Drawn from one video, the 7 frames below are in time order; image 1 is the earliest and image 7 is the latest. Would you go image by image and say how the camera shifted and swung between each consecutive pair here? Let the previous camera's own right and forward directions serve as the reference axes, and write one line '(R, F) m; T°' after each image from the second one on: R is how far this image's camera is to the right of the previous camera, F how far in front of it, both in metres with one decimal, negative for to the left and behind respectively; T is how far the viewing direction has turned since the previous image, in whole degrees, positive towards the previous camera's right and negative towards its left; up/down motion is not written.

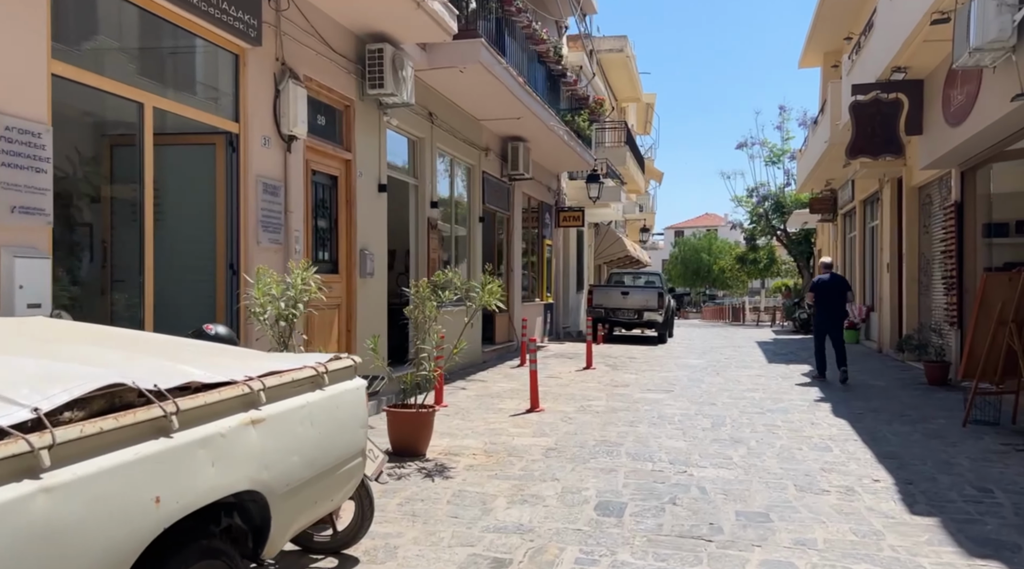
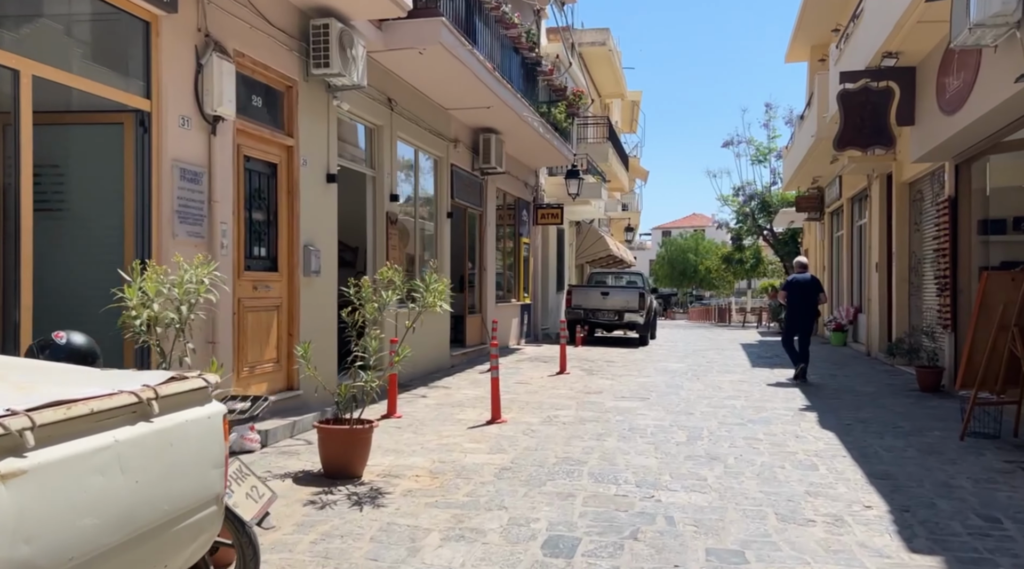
(+0.3, +0.8) m; +1°
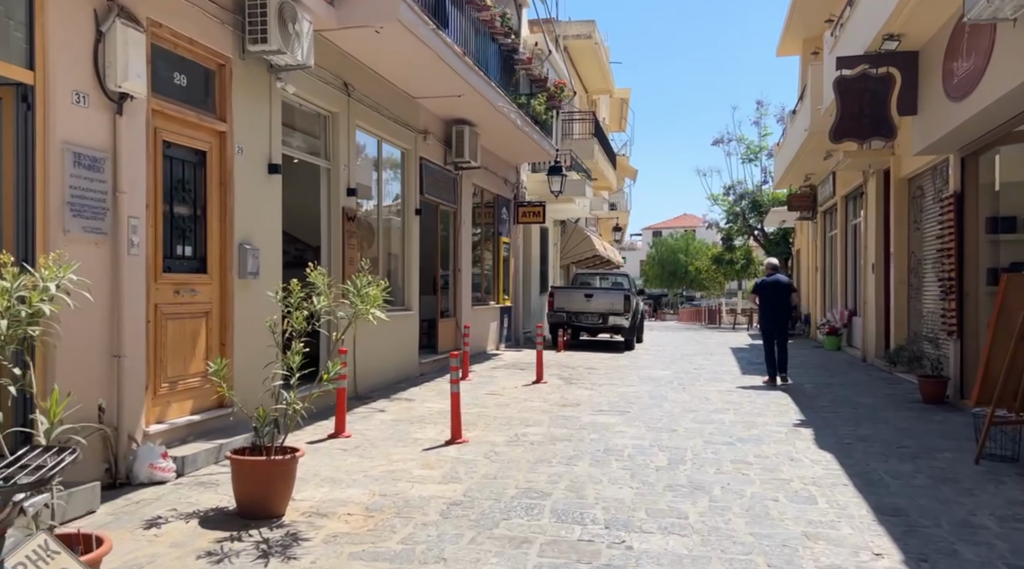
(+0.3, +0.9) m; +1°
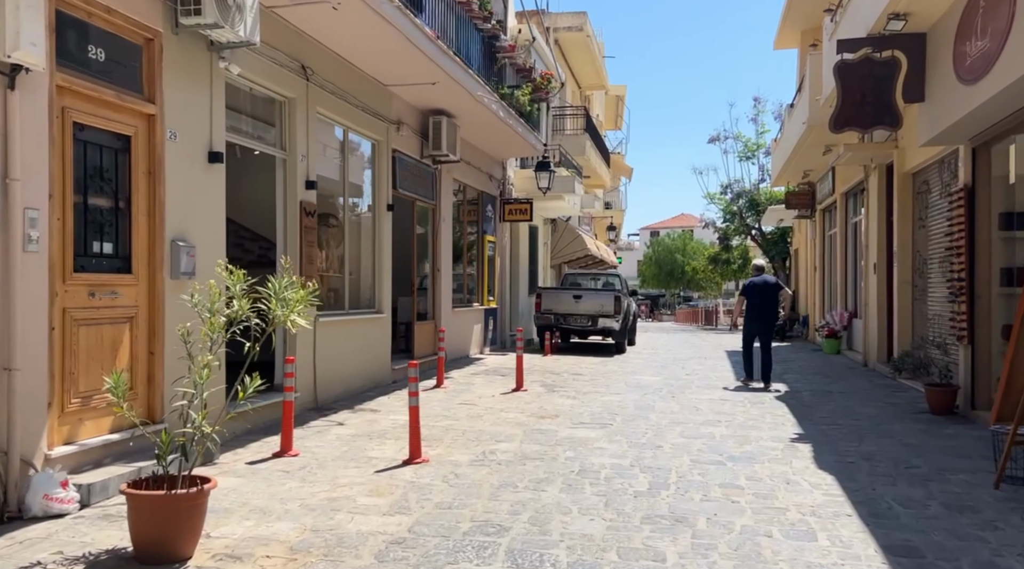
(+0.3, +0.8) m; 0°
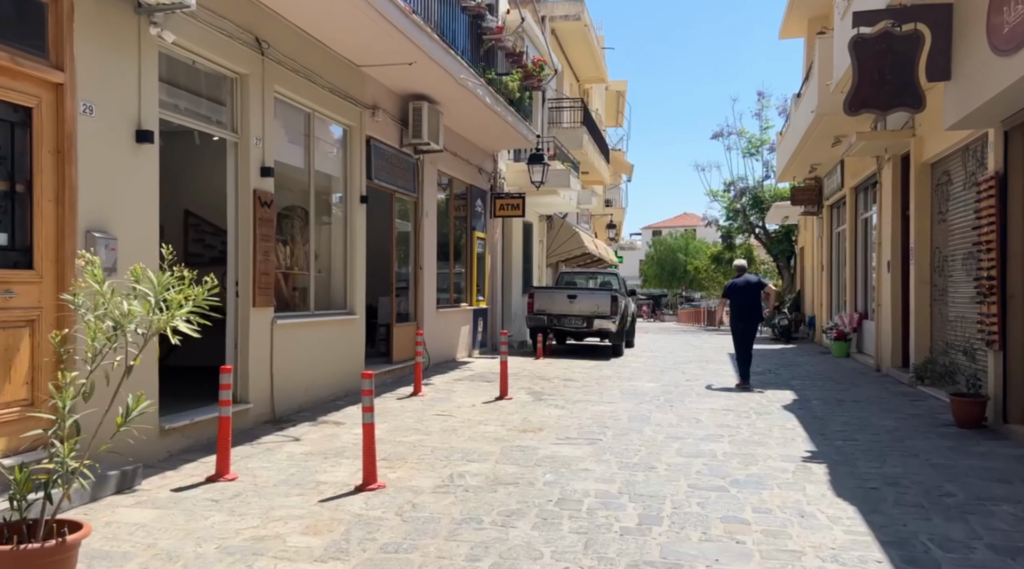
(+0.2, +0.9) m; 0°
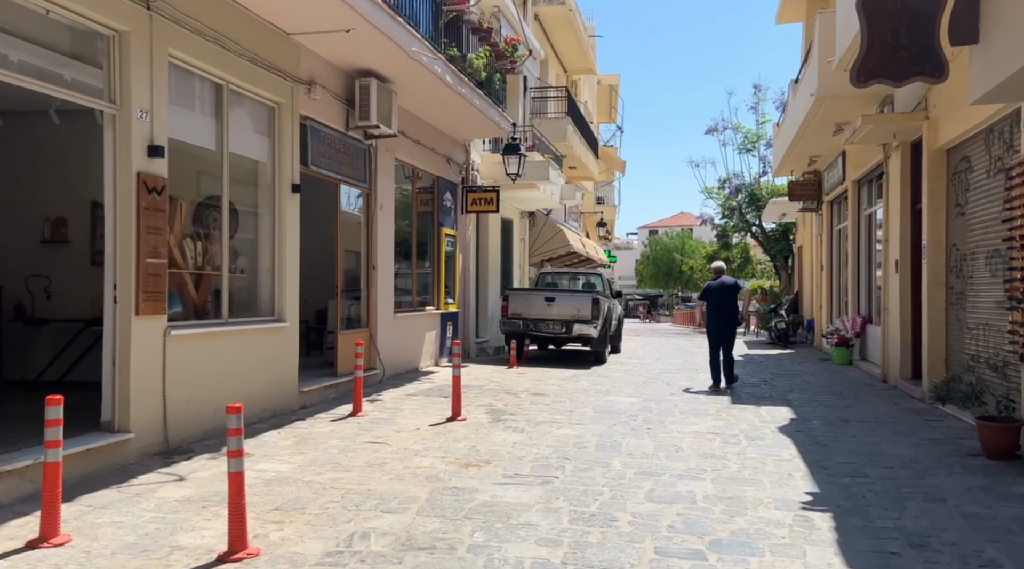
(+0.5, +1.4) m; 0°
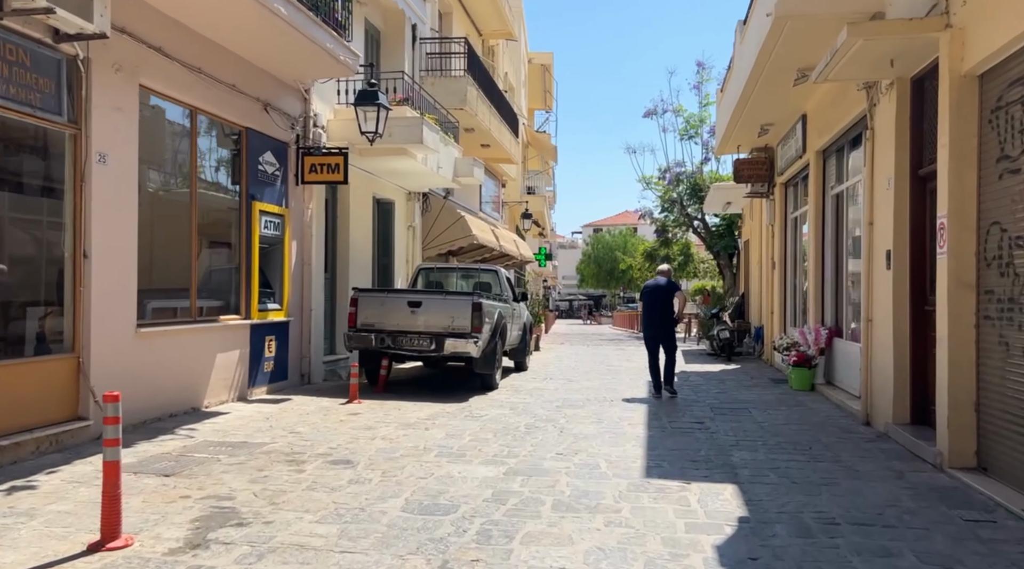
(+1.3, +4.1) m; +3°
